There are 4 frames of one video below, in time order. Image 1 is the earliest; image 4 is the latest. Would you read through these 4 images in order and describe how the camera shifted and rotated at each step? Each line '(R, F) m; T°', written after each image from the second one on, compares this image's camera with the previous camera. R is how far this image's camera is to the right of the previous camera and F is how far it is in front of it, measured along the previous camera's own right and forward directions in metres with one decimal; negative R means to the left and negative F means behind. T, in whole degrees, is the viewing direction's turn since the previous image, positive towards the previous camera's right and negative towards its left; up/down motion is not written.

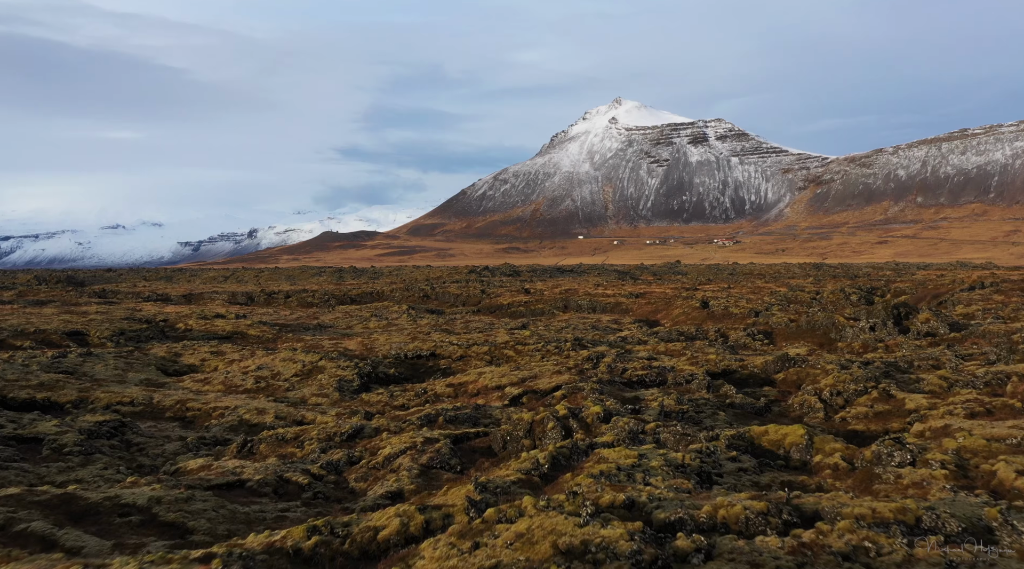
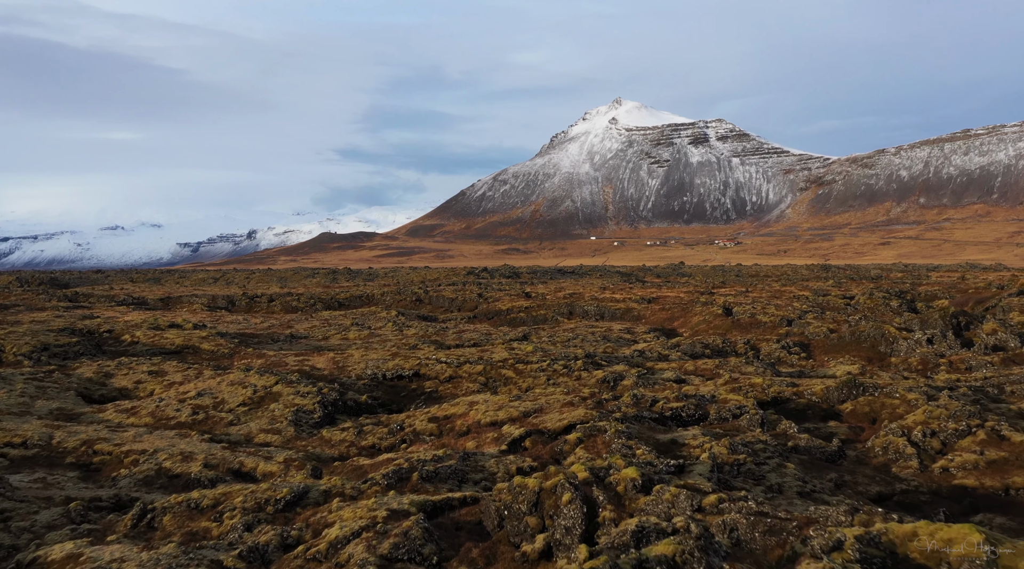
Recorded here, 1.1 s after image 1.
(0.0, +9.0) m; 0°
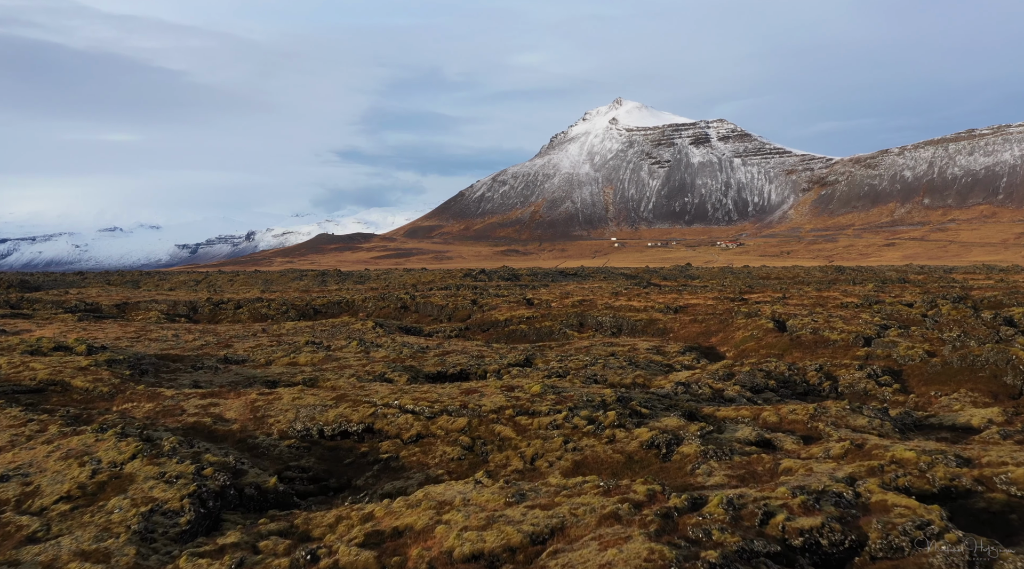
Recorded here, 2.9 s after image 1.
(0.0, +14.8) m; 0°
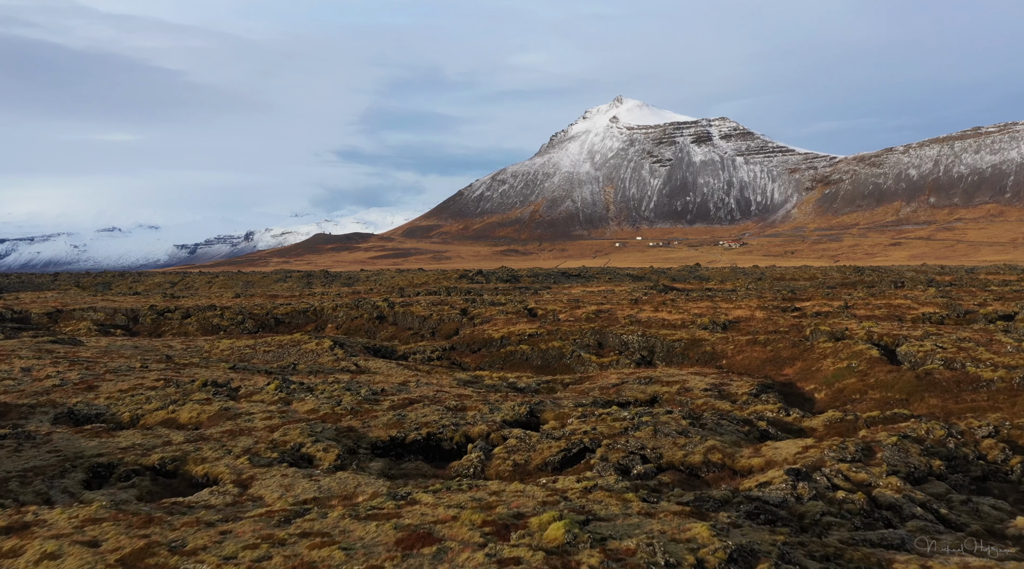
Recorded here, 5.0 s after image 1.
(+0.1, +17.4) m; 0°
